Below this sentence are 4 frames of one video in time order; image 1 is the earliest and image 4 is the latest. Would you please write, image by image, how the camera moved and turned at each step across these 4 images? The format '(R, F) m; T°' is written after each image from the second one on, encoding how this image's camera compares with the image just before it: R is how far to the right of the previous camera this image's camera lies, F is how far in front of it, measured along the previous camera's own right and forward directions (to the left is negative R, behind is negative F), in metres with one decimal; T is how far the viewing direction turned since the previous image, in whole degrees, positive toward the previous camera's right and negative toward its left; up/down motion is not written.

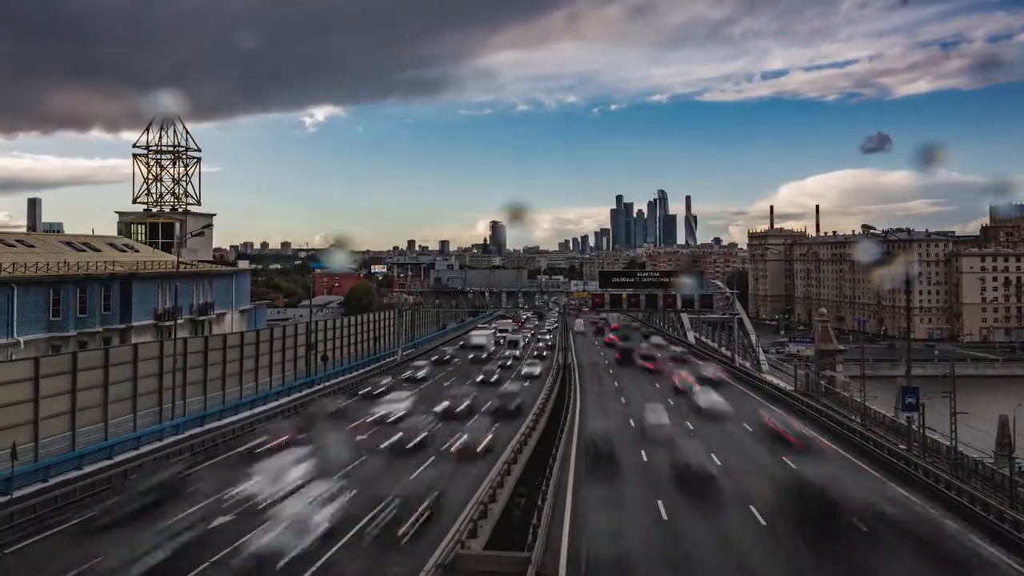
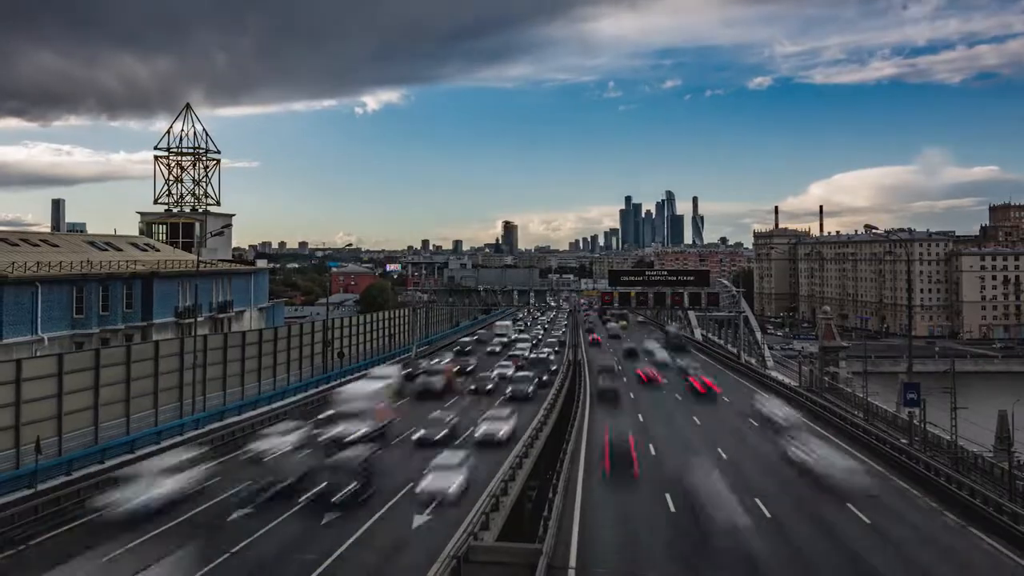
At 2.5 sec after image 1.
(0.0, -0.8) m; -1°
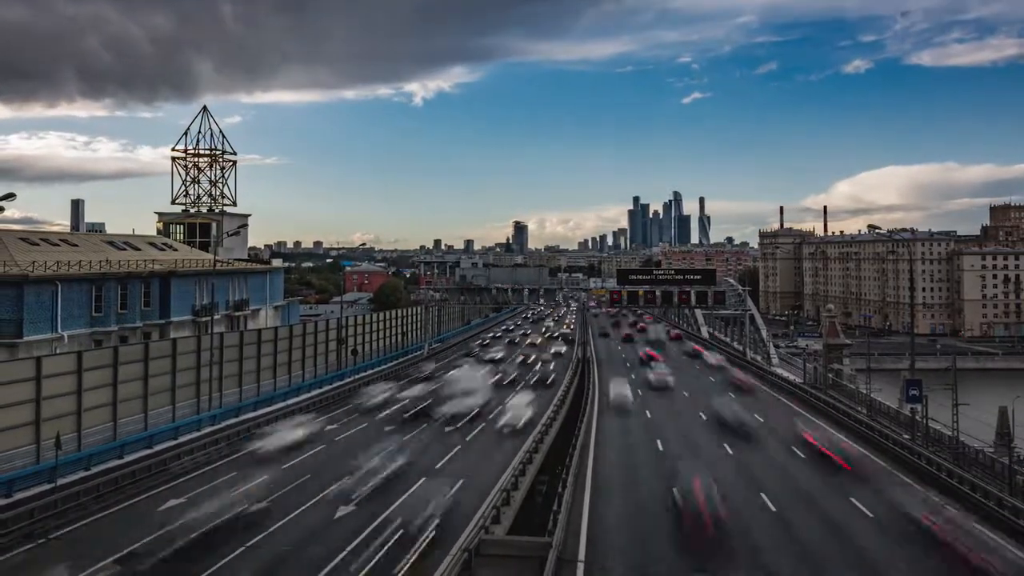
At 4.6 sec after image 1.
(0.0, -0.7) m; -1°
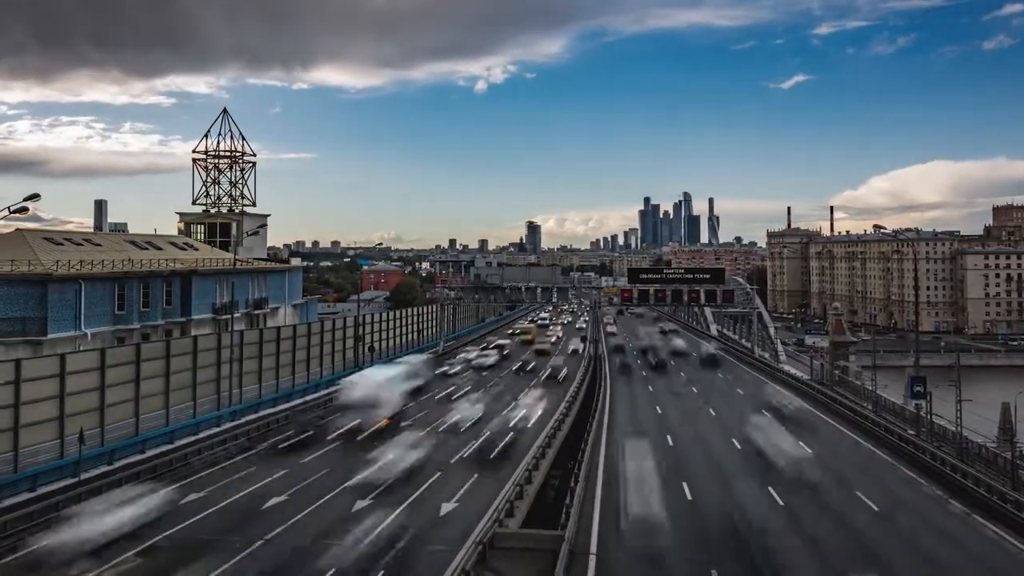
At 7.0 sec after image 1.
(0.0, -0.8) m; -1°
